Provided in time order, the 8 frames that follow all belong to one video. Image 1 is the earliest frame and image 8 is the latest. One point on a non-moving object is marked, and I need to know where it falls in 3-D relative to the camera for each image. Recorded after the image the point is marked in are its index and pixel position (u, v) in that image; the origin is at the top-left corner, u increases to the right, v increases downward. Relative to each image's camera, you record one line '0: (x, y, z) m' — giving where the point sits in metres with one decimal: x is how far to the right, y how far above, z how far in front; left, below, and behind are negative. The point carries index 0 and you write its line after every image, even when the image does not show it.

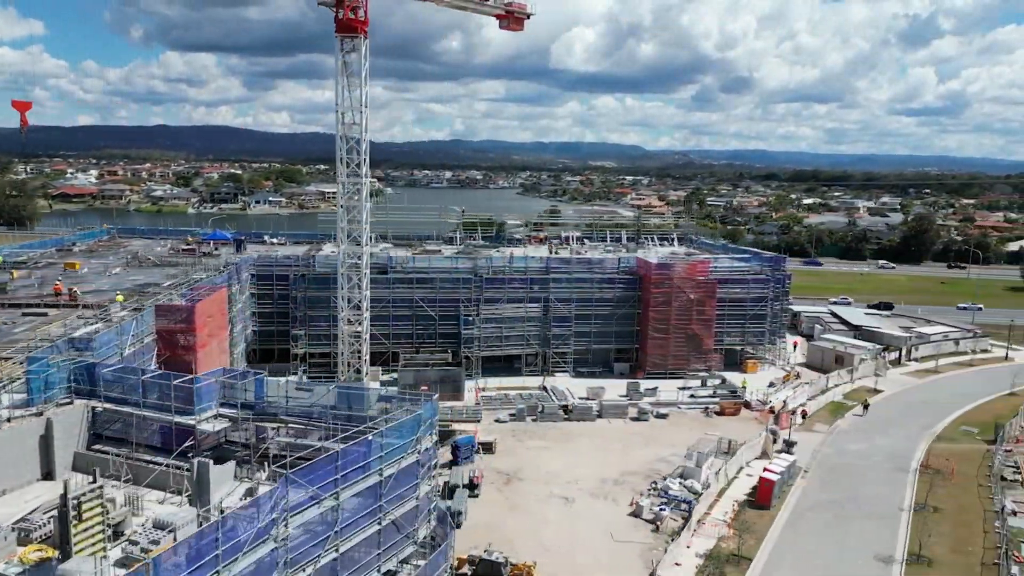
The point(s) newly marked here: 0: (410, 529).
0: (-2.7, -6.2, +19.0) m
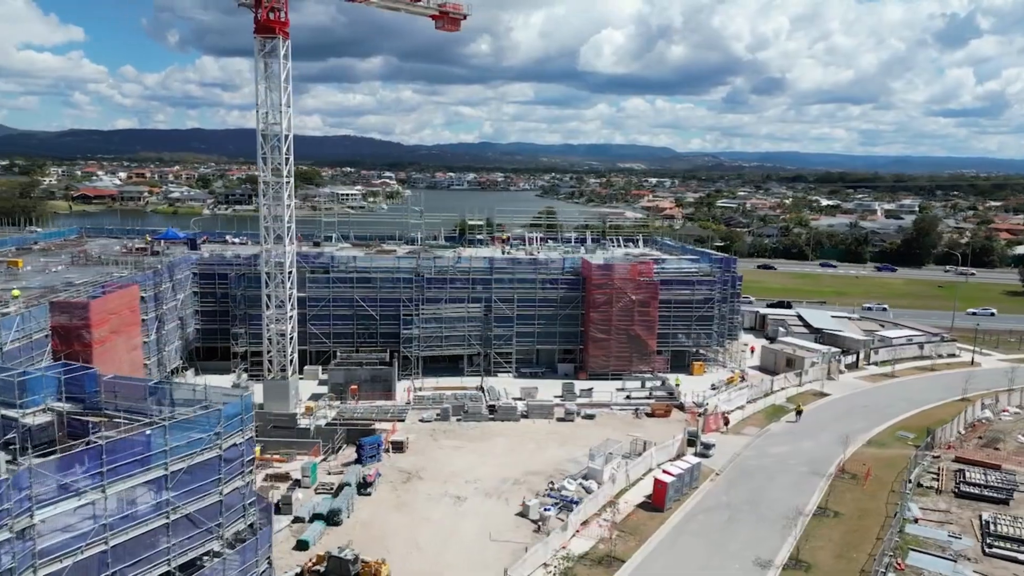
0: (-7.8, -6.1, +19.0) m
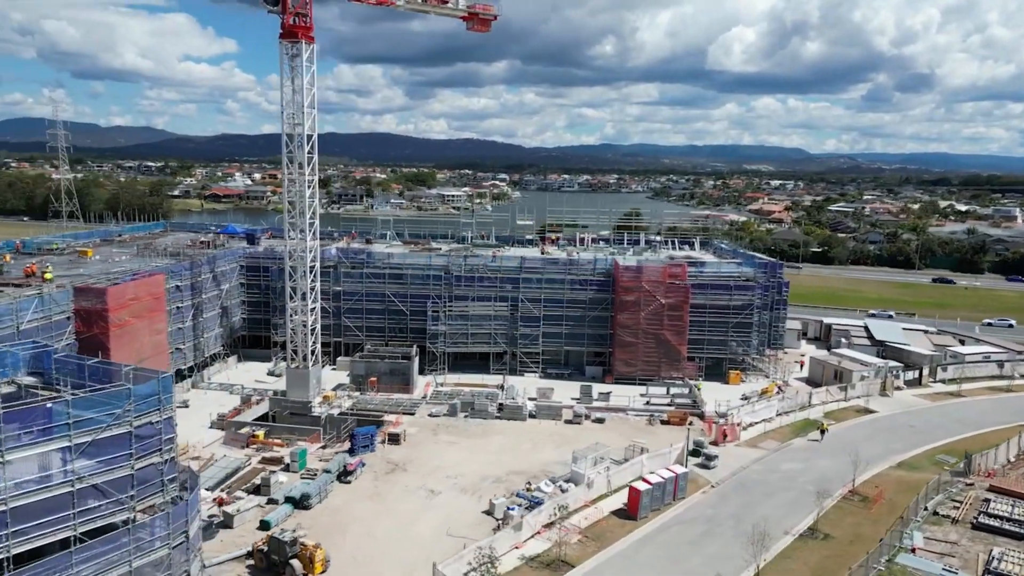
0: (-10.9, -5.7, +20.4) m
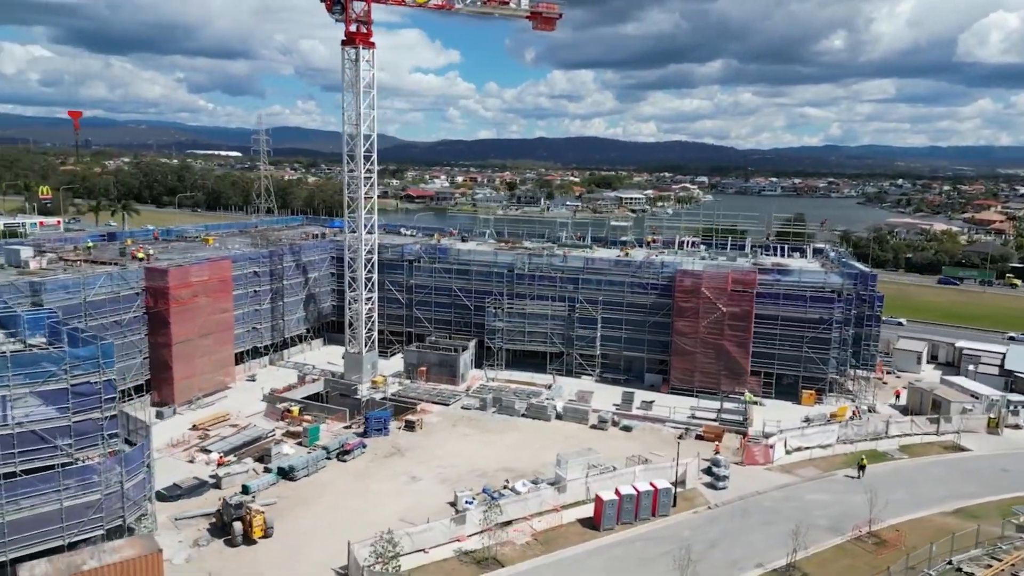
0: (-14.6, -4.9, +23.7) m
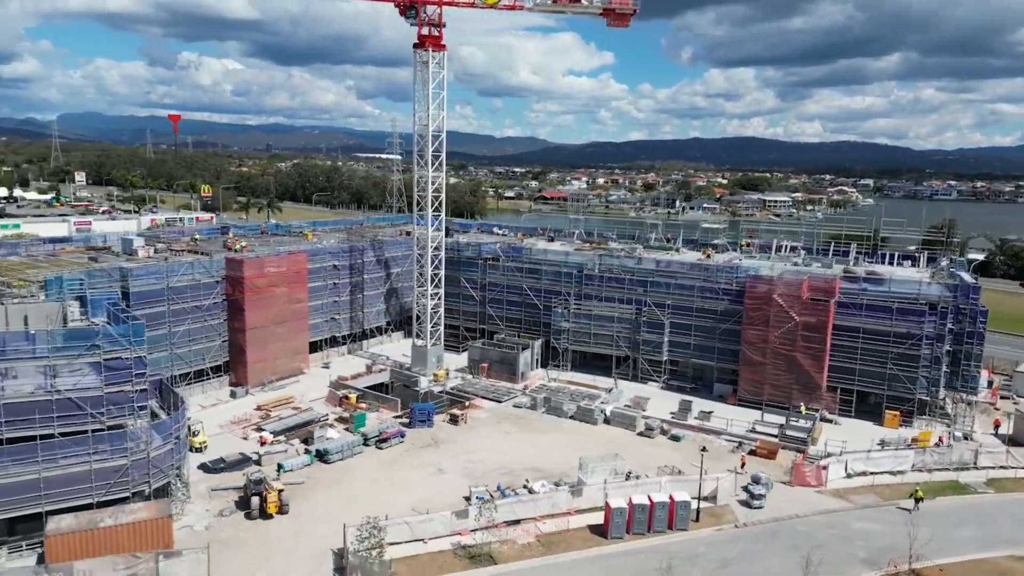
0: (-15.0, -4.4, +26.4) m
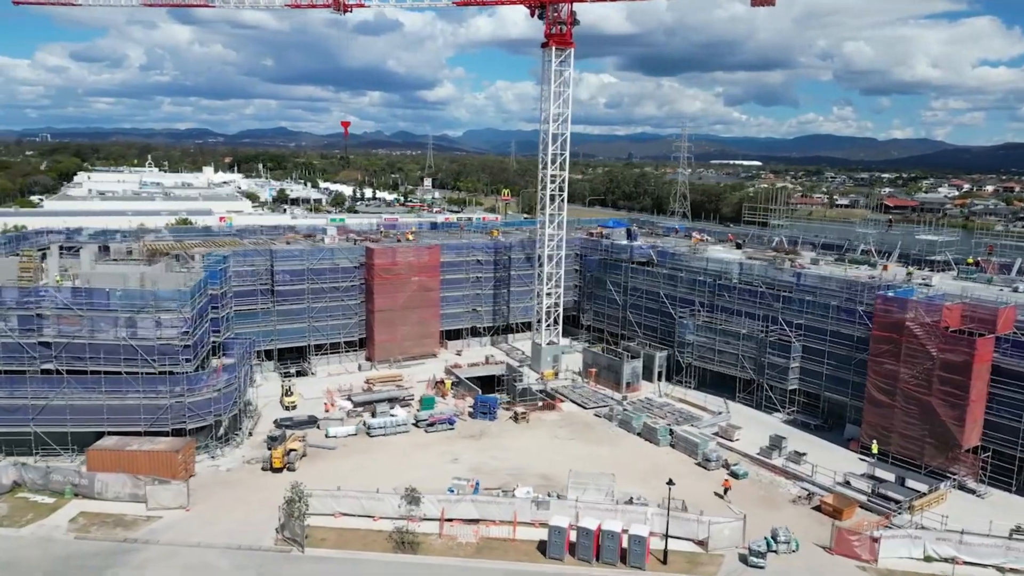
0: (-16.3, -3.1, +32.9) m
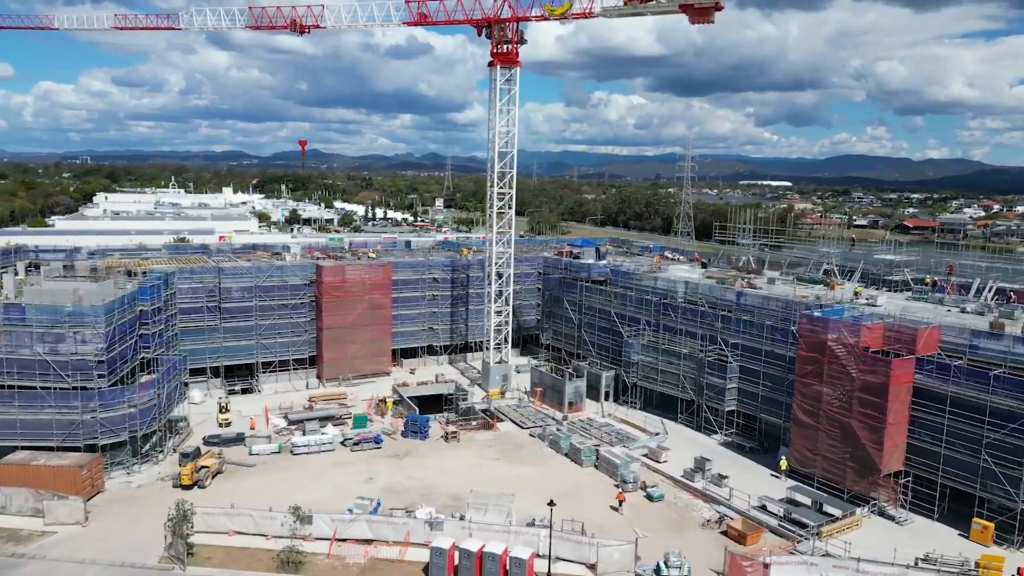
0: (-20.3, -3.8, +33.2) m
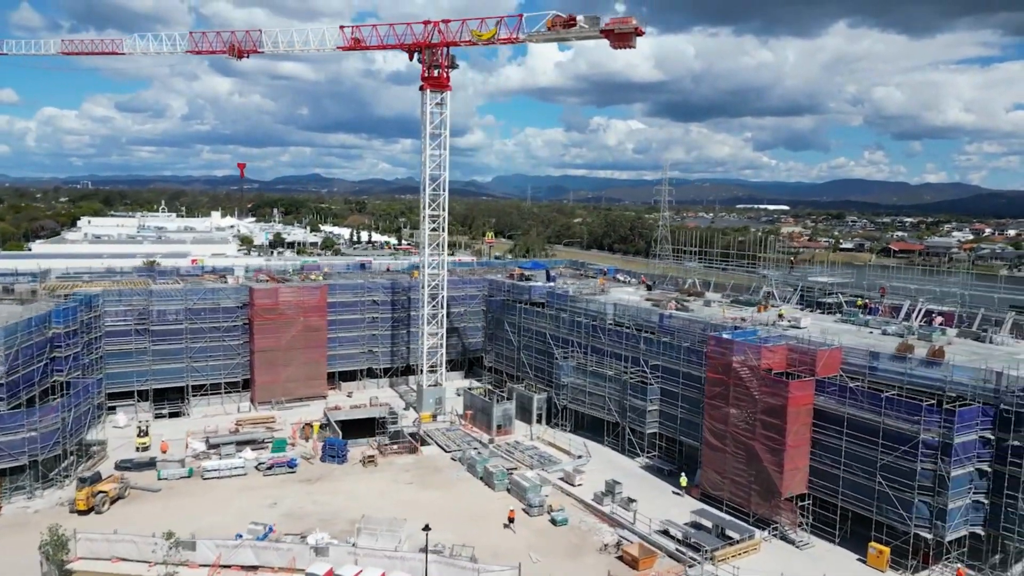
0: (-24.7, -4.8, +32.9) m
